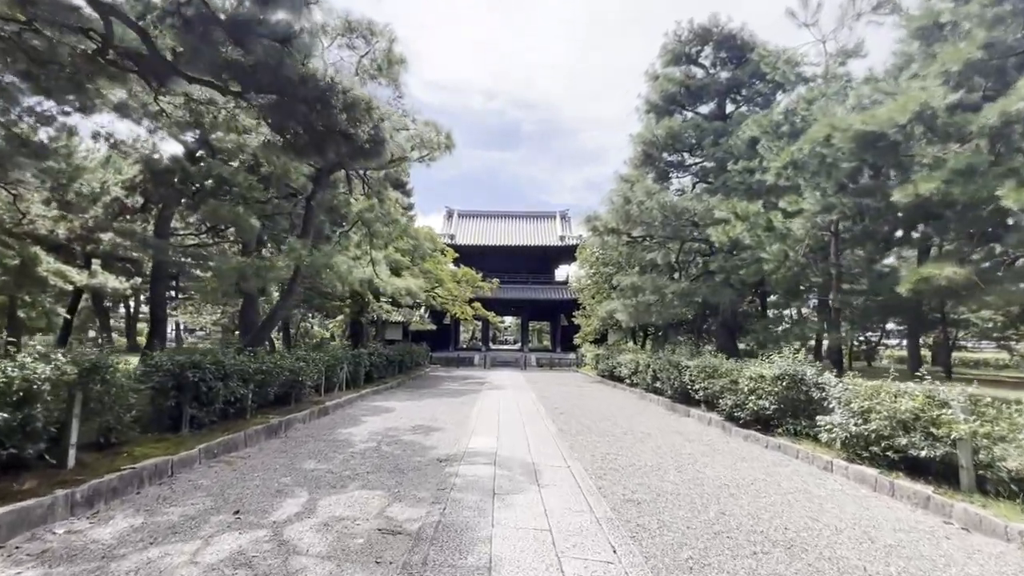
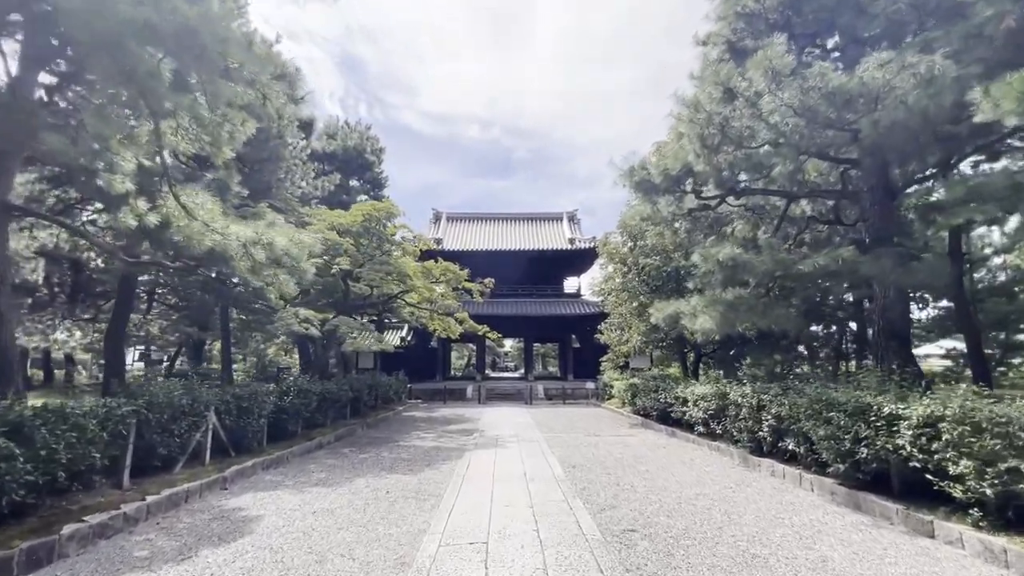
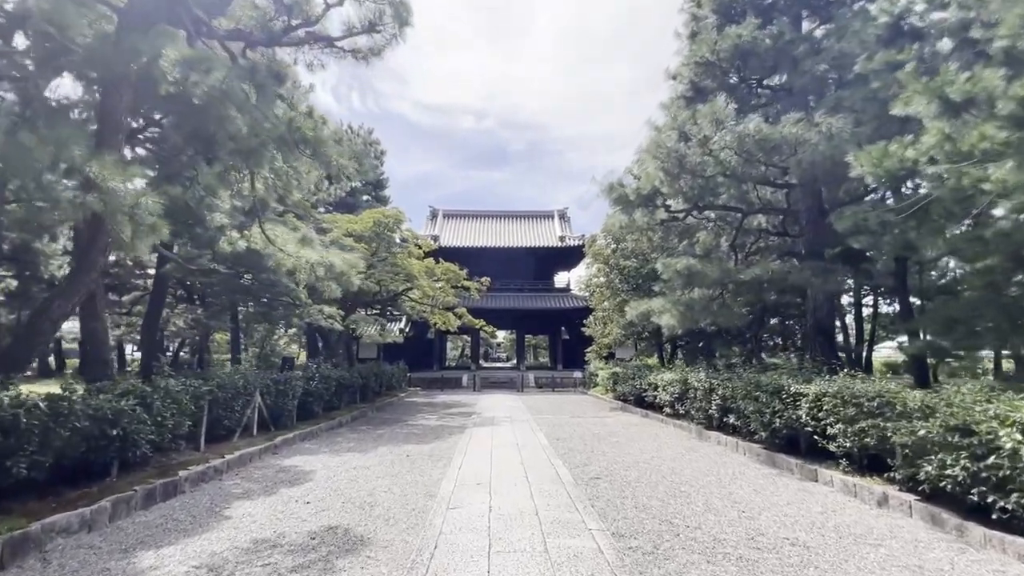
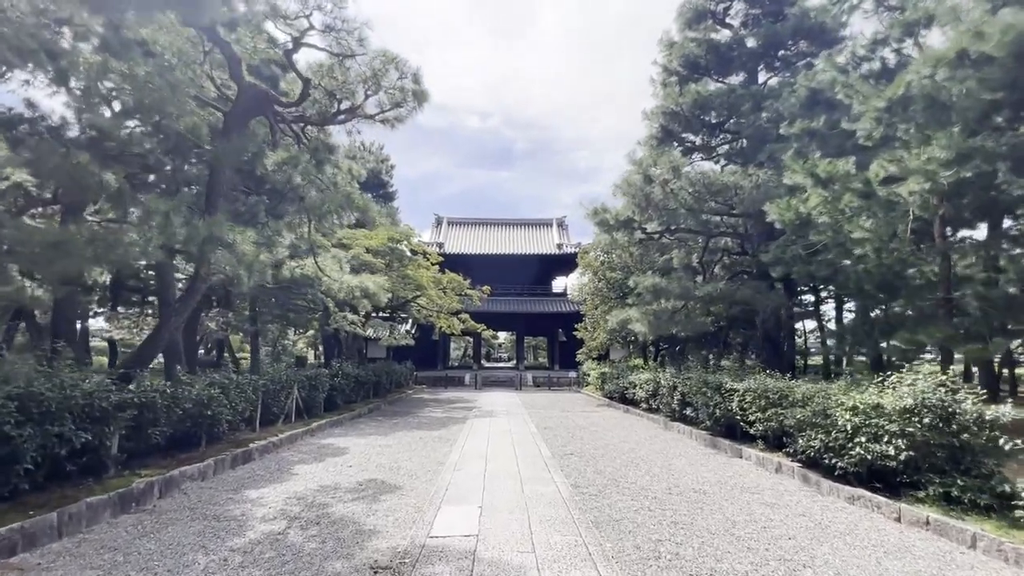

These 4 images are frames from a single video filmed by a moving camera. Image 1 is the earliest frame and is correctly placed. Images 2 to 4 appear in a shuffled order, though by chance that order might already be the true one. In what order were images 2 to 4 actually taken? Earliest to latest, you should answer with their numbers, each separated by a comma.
4, 3, 2
